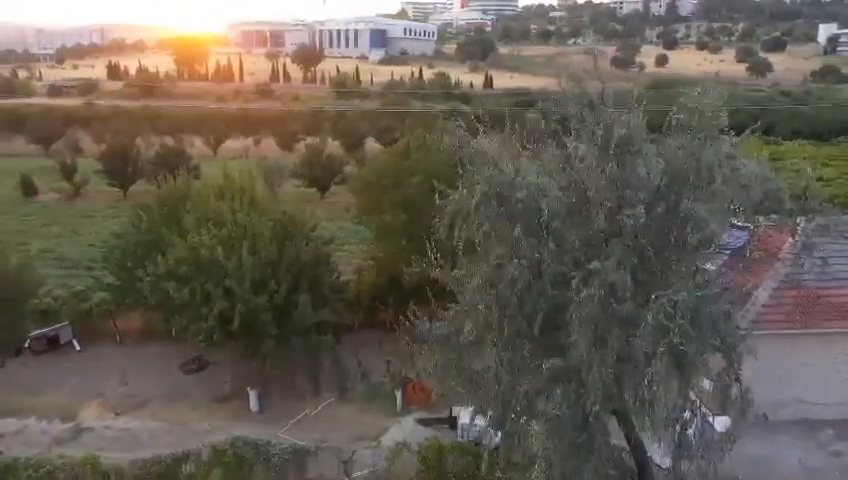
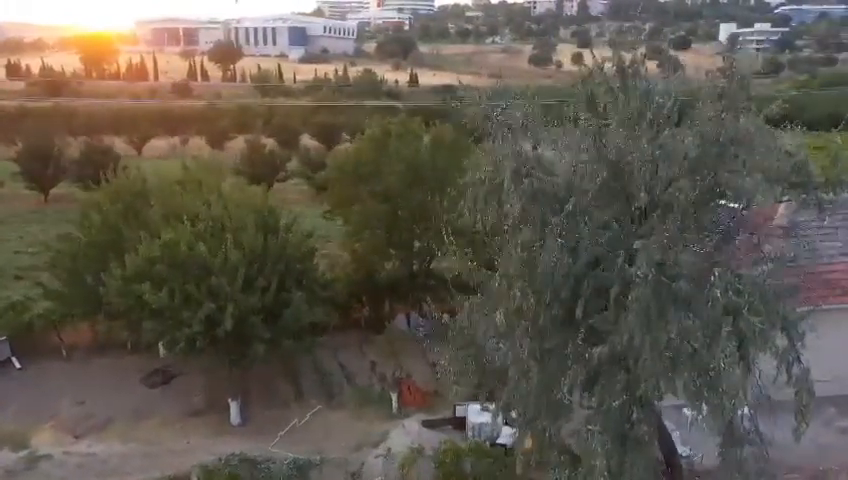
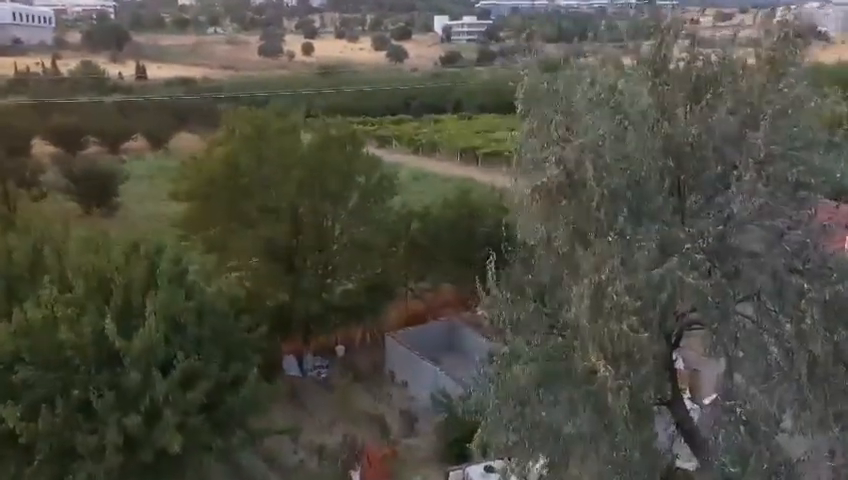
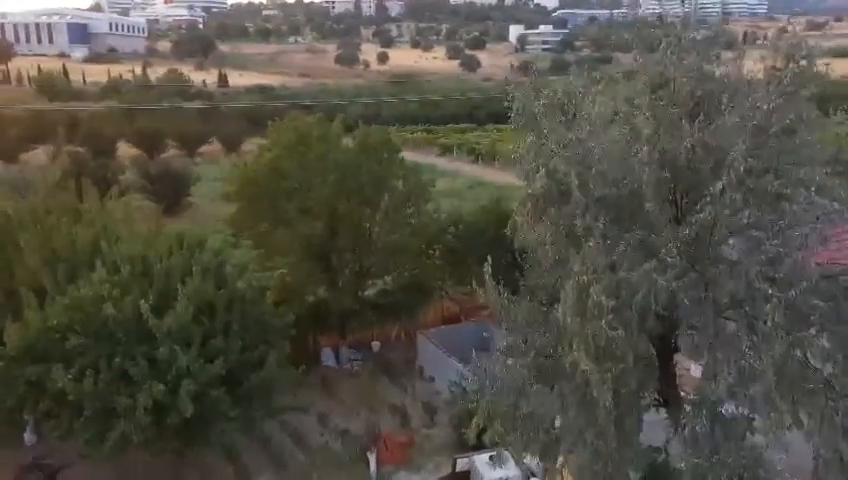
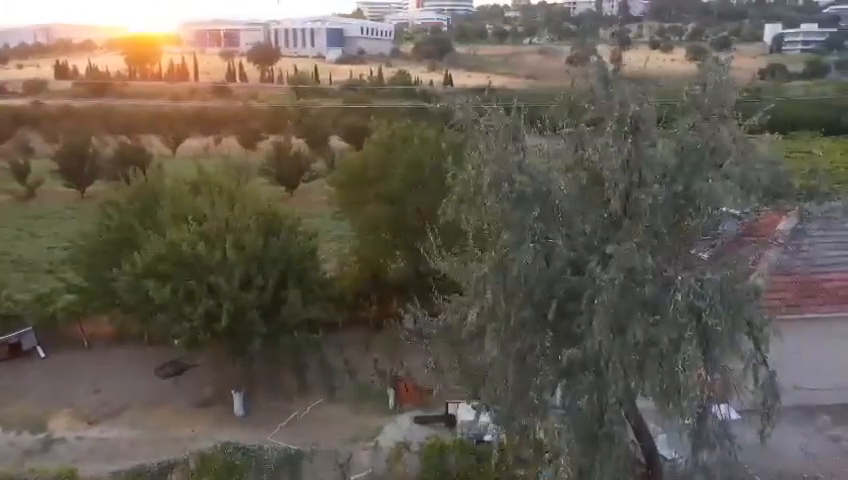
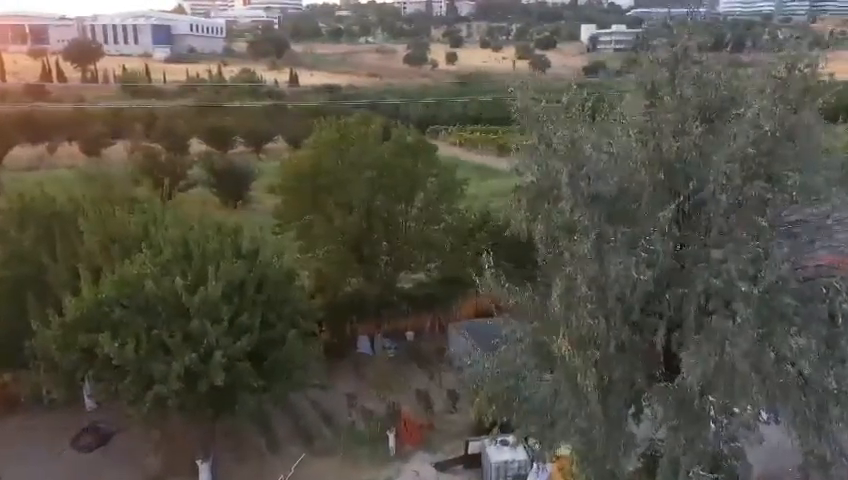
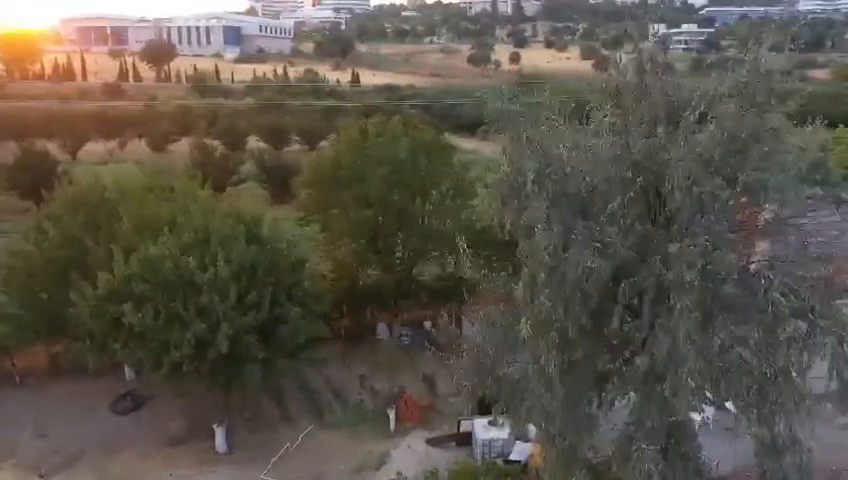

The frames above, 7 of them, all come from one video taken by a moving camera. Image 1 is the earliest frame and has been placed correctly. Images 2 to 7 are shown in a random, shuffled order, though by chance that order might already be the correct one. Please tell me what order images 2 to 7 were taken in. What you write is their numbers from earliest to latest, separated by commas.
5, 2, 7, 6, 4, 3
